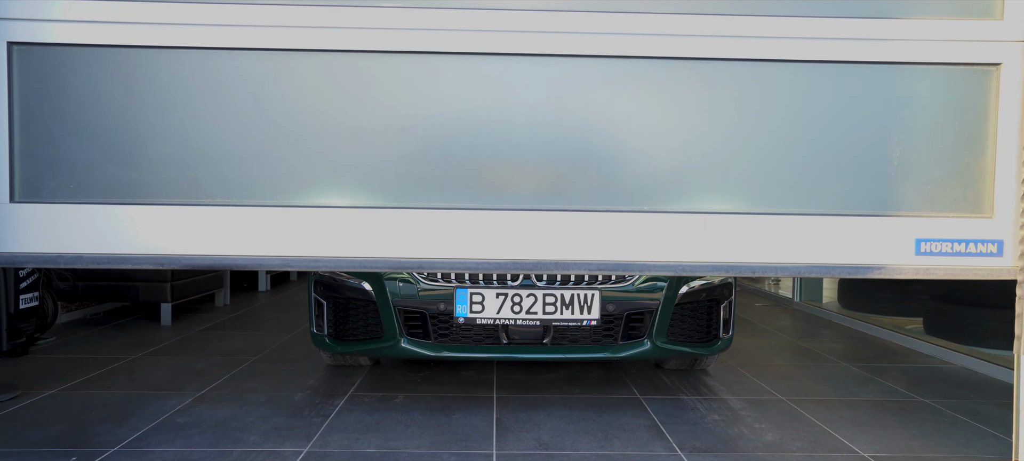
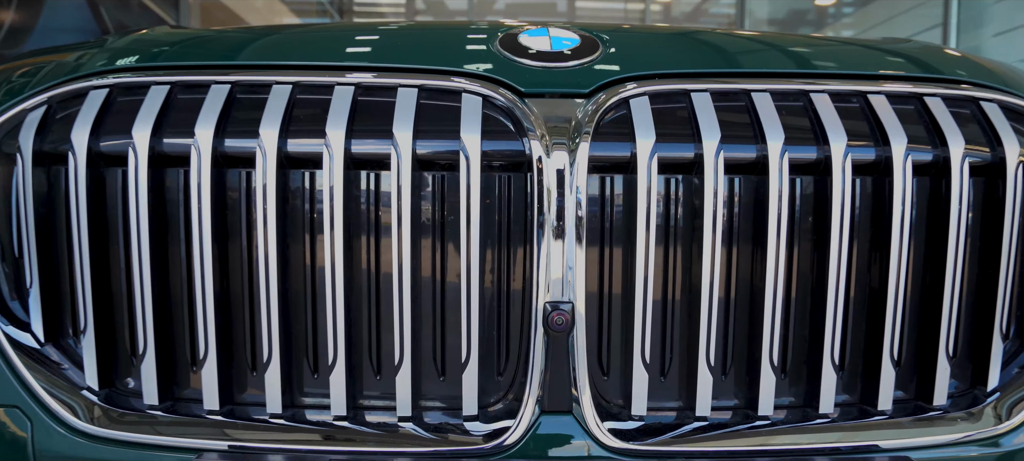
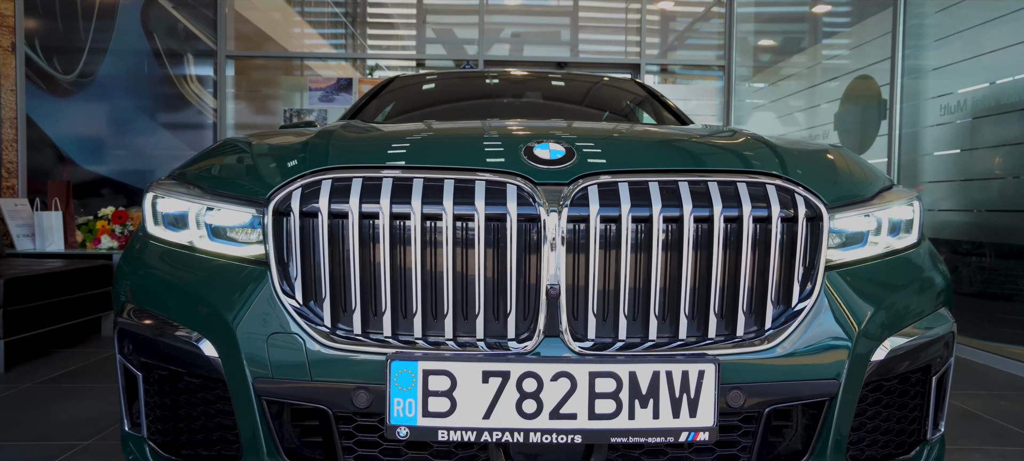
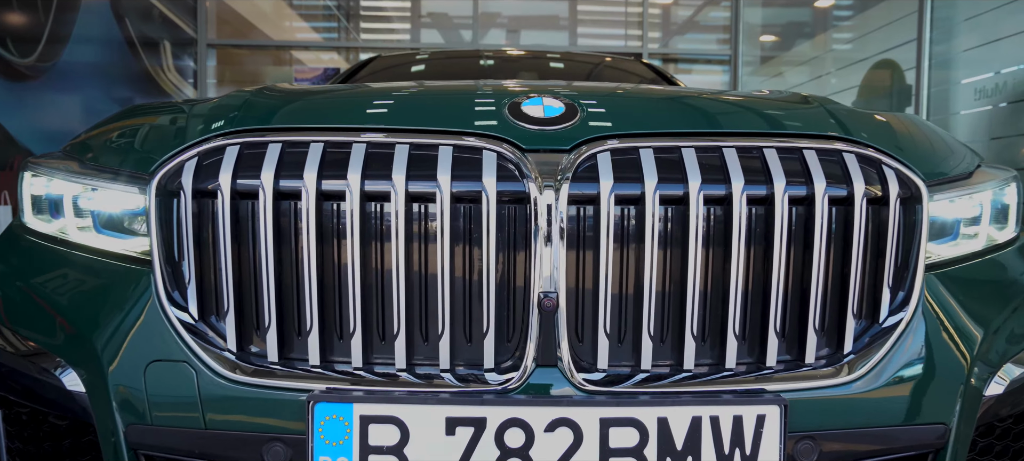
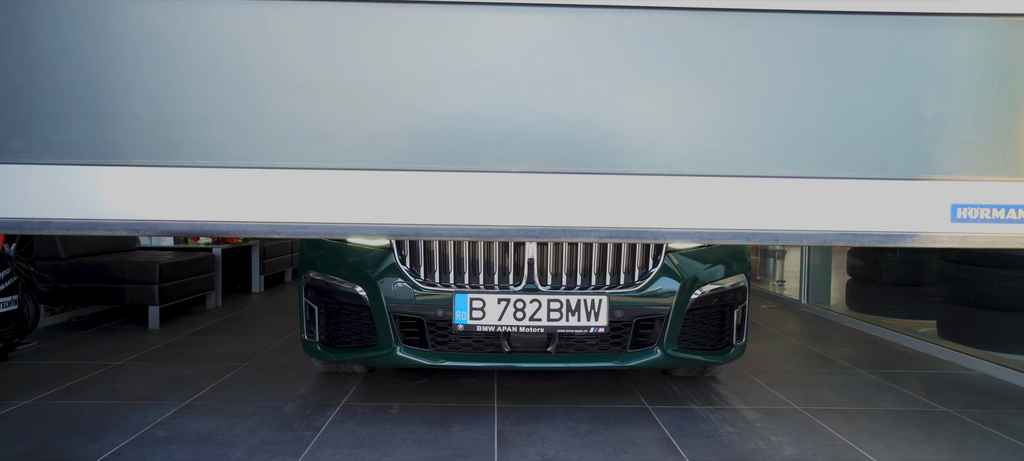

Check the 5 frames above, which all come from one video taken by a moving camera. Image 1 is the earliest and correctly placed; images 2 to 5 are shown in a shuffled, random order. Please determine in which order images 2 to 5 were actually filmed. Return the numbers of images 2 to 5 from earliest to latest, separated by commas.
5, 3, 4, 2
